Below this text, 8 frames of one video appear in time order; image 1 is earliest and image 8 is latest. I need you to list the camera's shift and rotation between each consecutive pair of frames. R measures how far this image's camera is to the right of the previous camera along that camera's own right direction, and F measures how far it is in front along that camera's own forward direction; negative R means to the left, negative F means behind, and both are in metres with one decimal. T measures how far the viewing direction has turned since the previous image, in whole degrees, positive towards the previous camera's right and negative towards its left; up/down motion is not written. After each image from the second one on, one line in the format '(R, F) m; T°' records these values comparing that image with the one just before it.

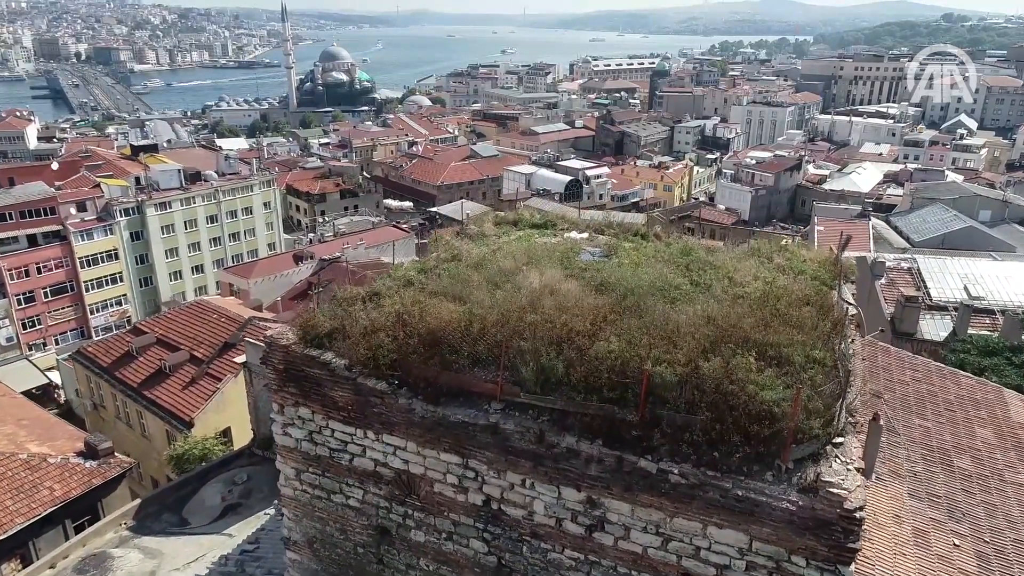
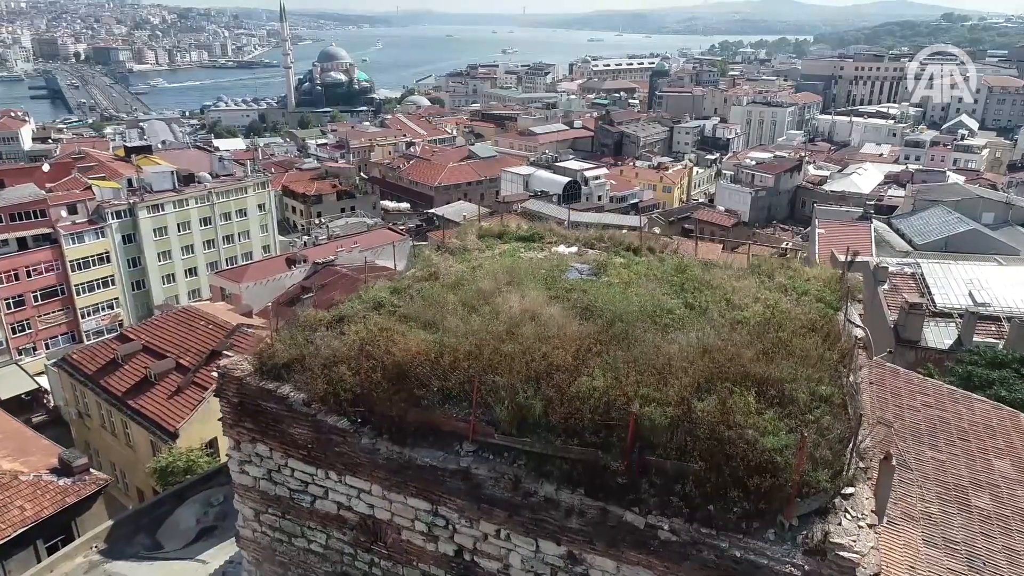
(+0.1, +0.3) m; 0°
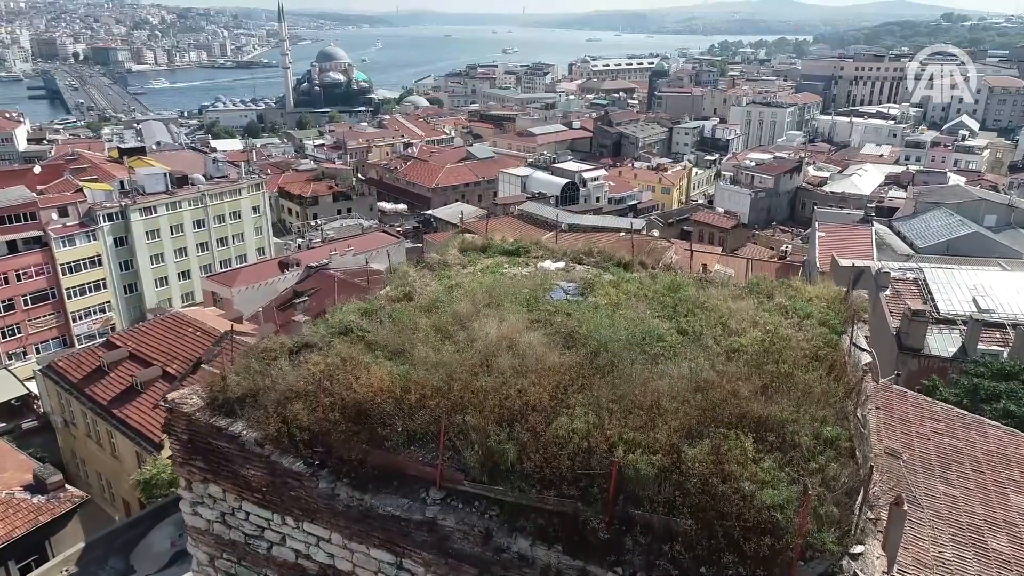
(+0.1, +0.3) m; 0°
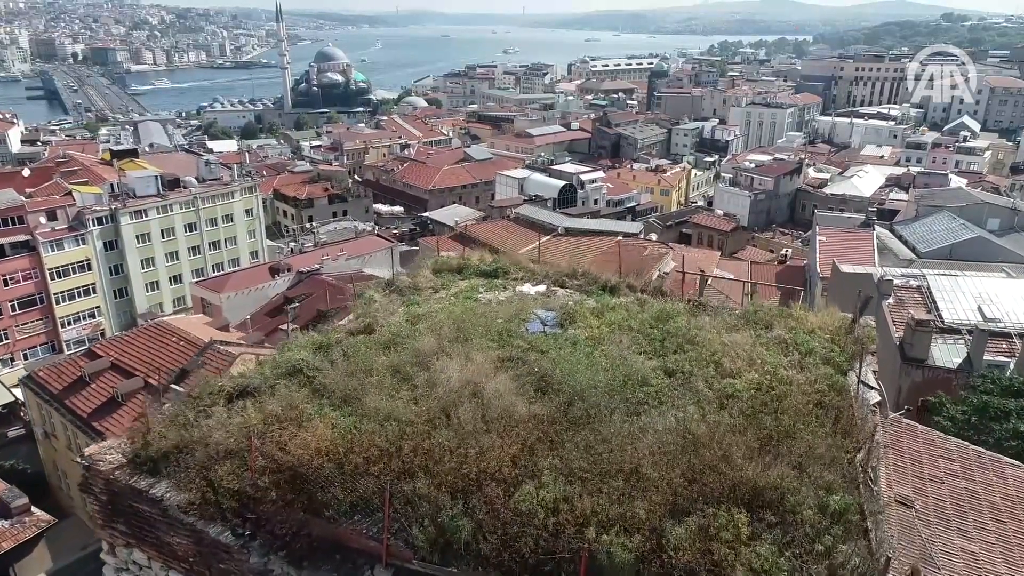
(+0.1, +0.3) m; 0°
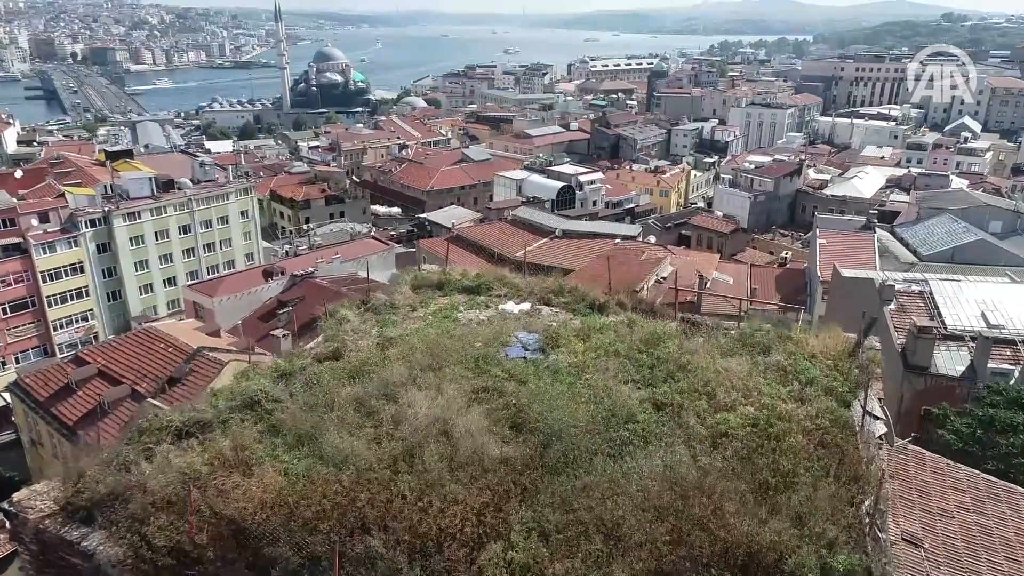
(+0.1, +0.2) m; 0°
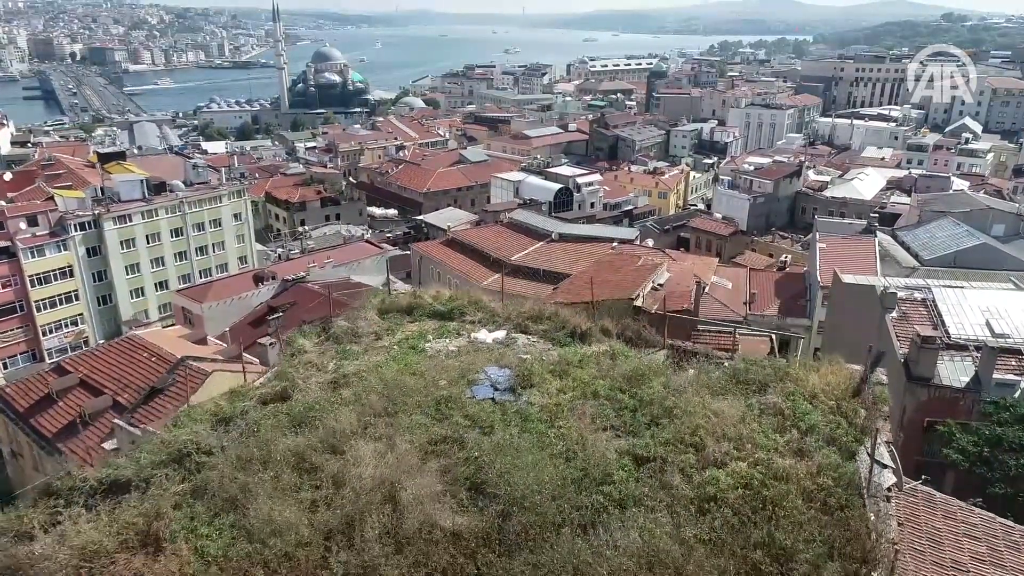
(+0.1, +0.3) m; 0°
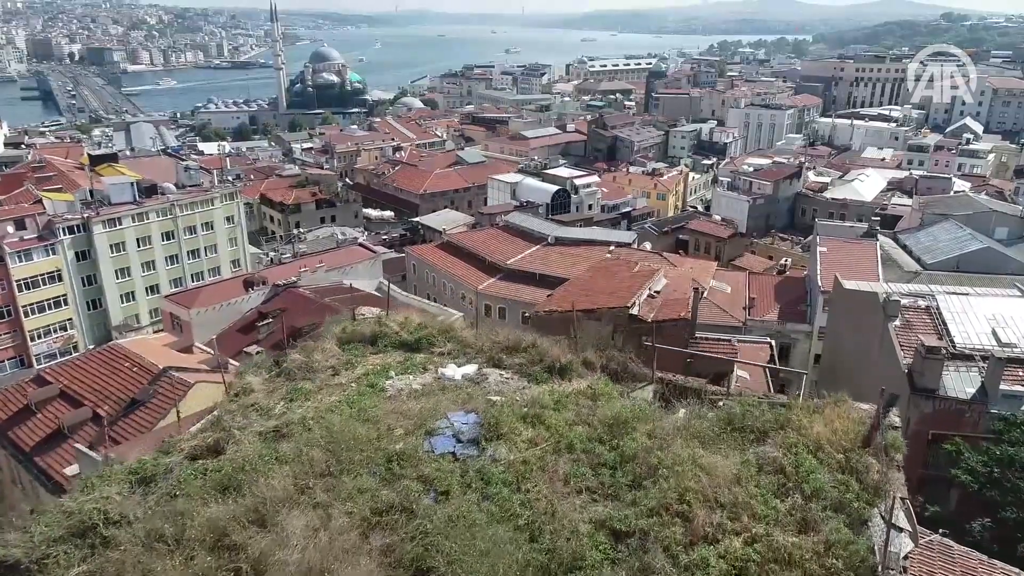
(+0.1, +0.3) m; 0°
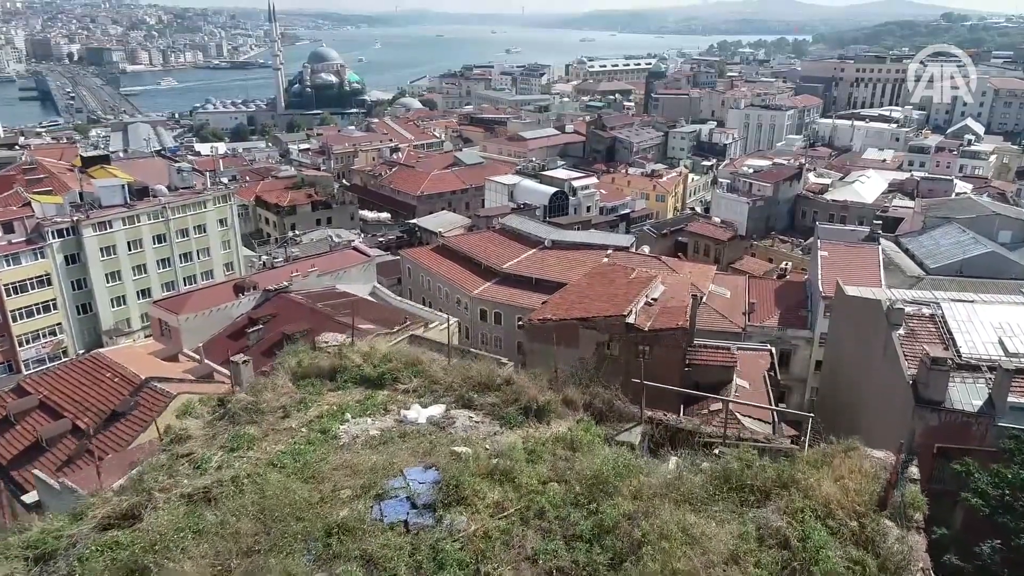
(+0.1, +0.3) m; 0°
